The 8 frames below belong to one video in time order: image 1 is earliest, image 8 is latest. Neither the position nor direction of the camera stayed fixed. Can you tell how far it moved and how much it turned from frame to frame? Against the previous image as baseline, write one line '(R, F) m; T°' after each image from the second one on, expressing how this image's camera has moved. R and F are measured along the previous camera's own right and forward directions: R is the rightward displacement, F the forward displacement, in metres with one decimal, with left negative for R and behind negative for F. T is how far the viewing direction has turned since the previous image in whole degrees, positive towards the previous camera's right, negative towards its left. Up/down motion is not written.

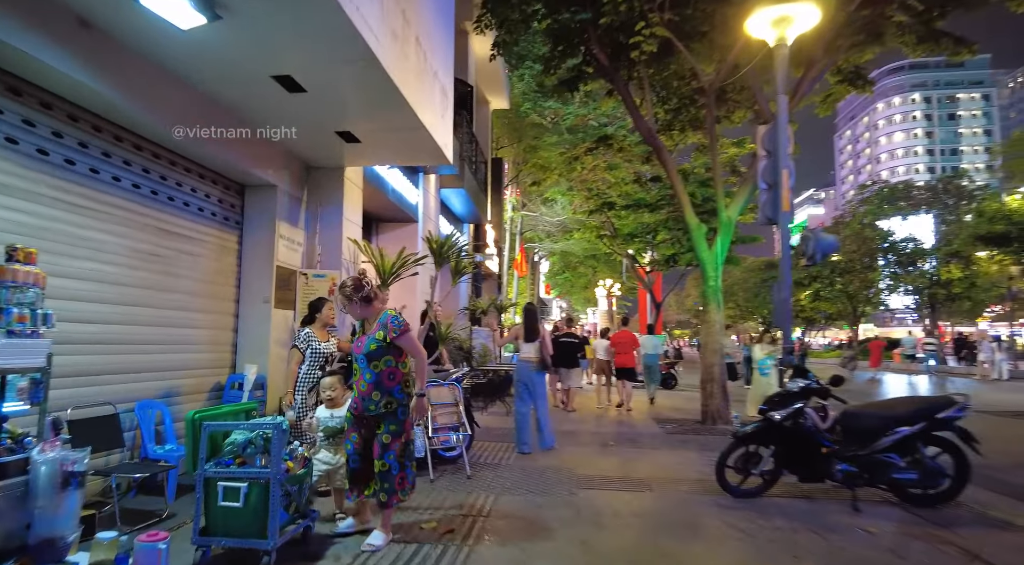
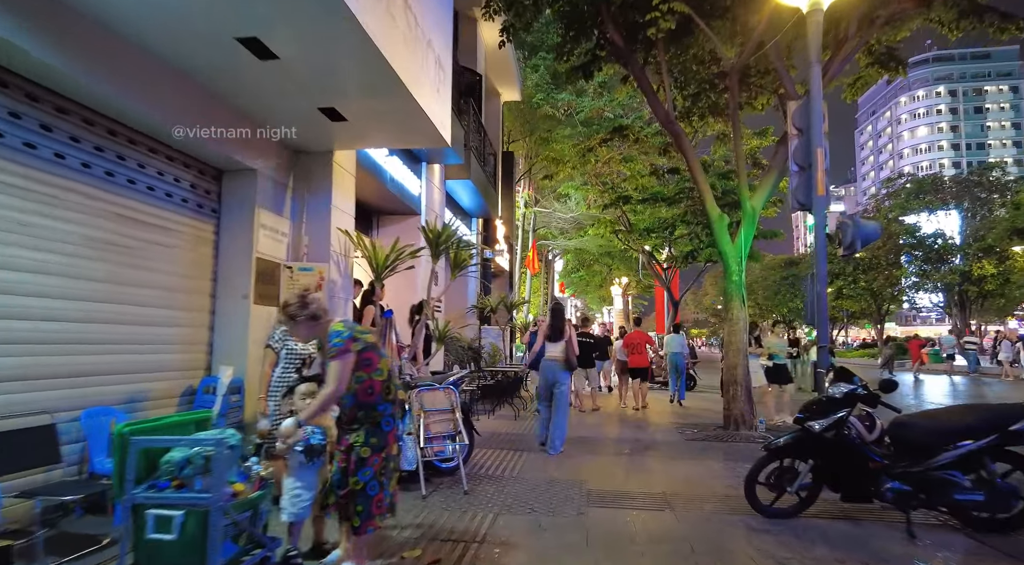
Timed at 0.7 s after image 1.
(+0.1, +0.7) m; -1°
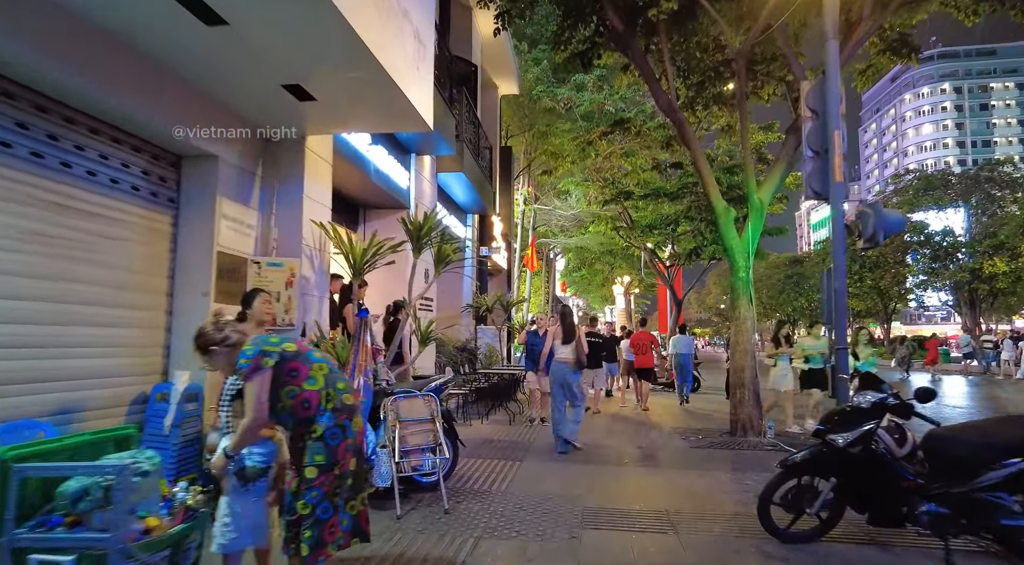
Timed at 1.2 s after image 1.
(+0.1, +0.6) m; 0°
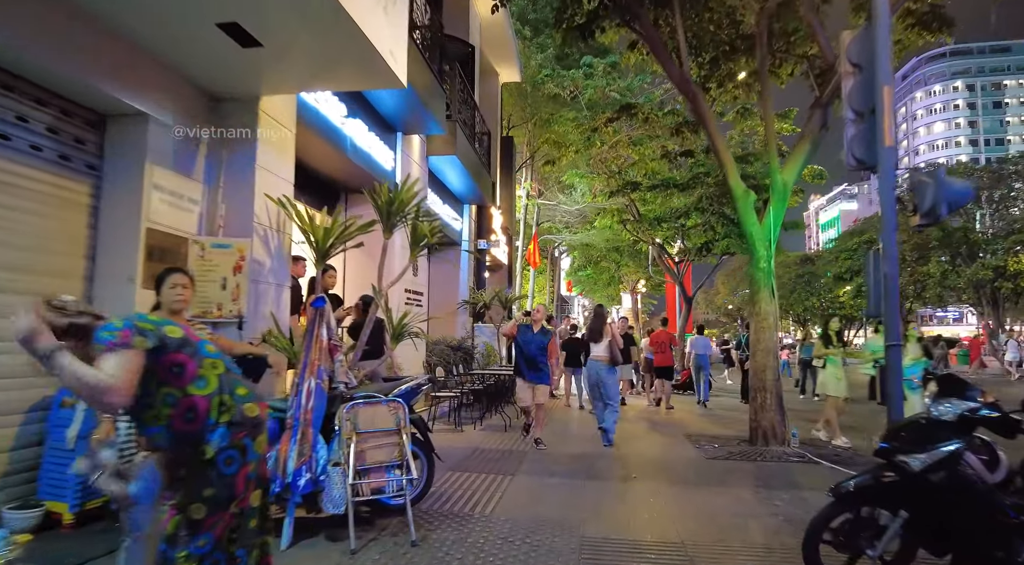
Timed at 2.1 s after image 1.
(+0.2, +0.9) m; -1°
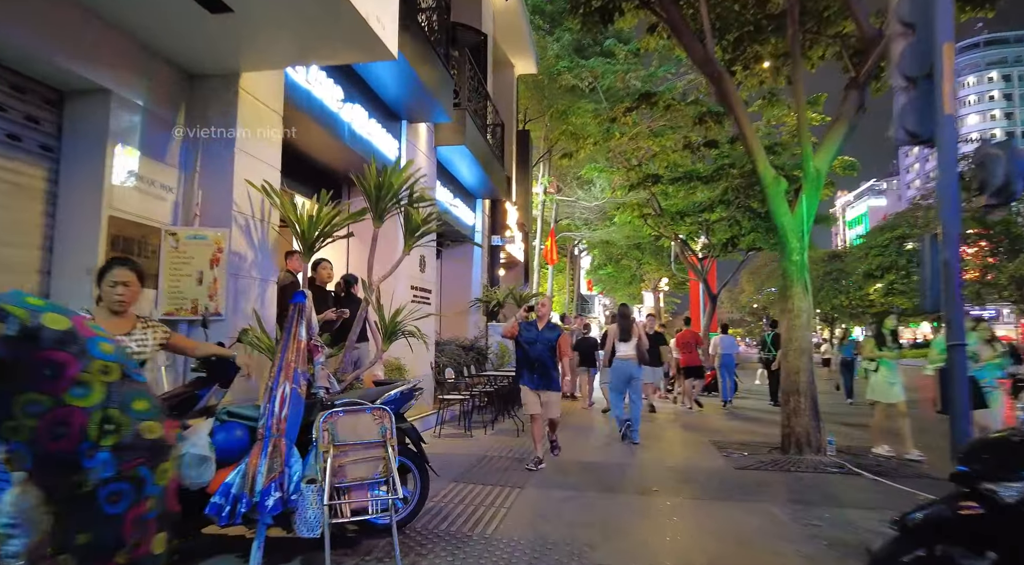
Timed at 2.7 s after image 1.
(+0.1, +0.6) m; -2°
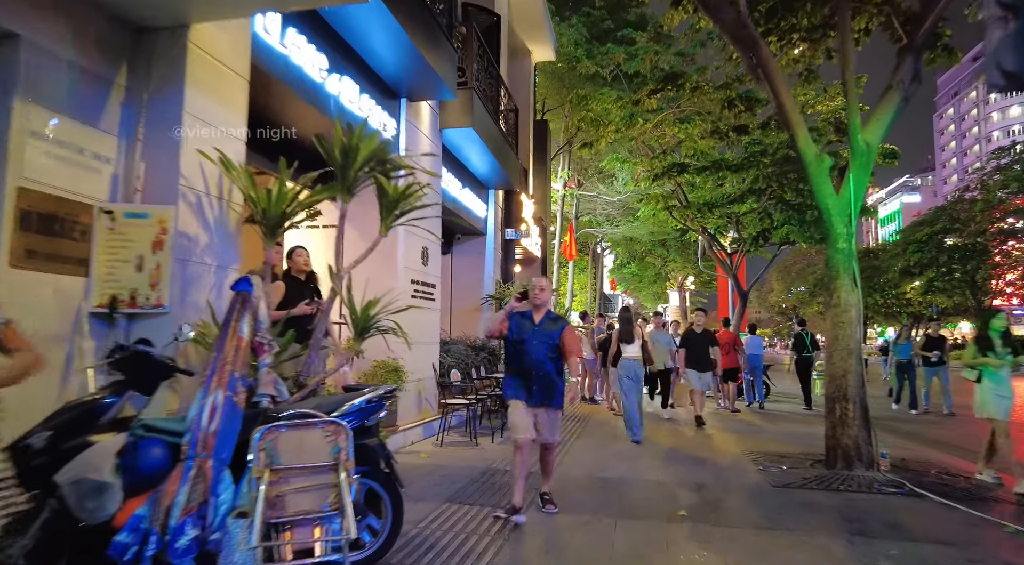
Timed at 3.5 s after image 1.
(+0.2, +0.8) m; -2°
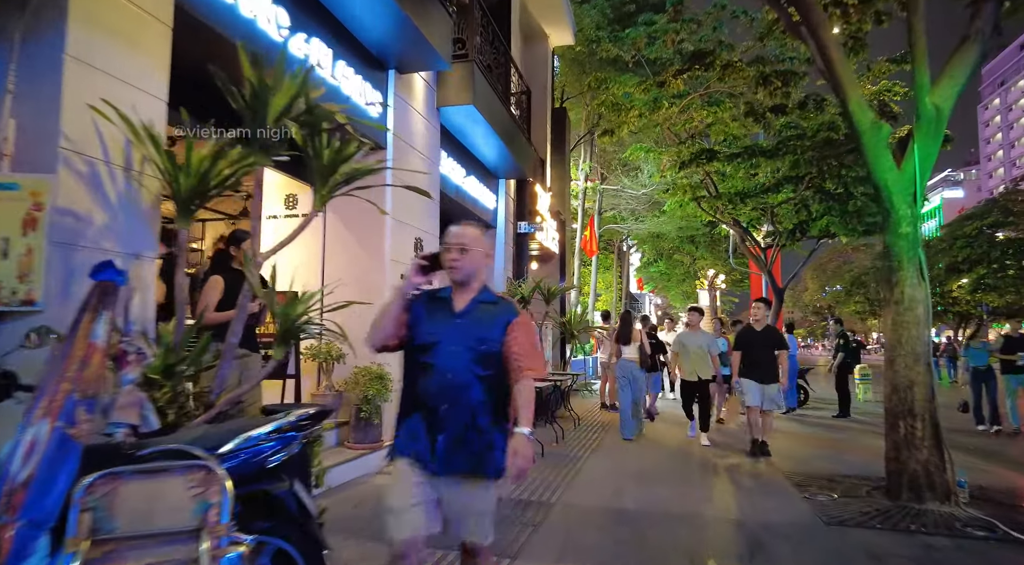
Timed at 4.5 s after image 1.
(+0.3, +1.0) m; -2°
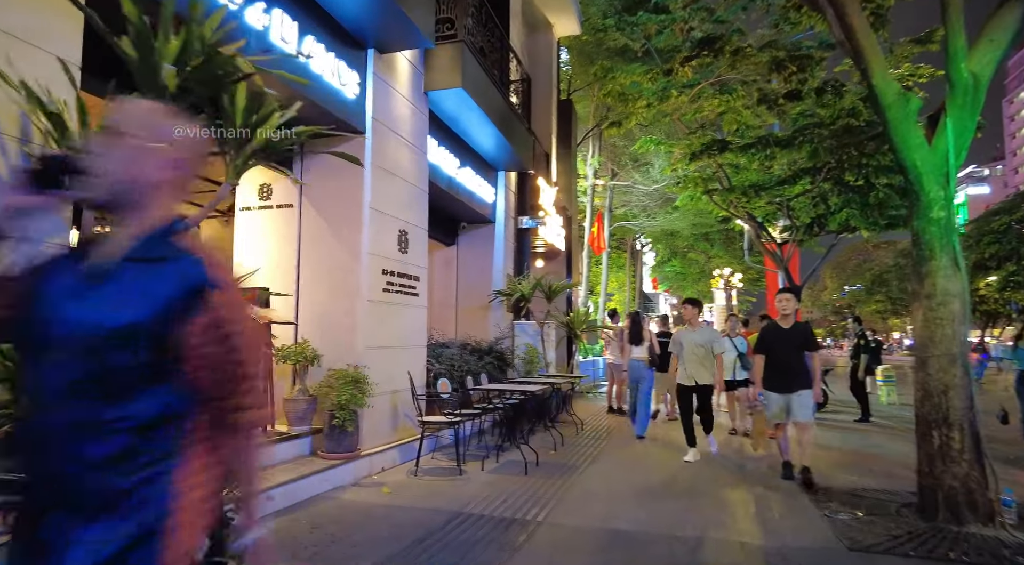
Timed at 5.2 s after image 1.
(+0.3, +0.6) m; -1°
